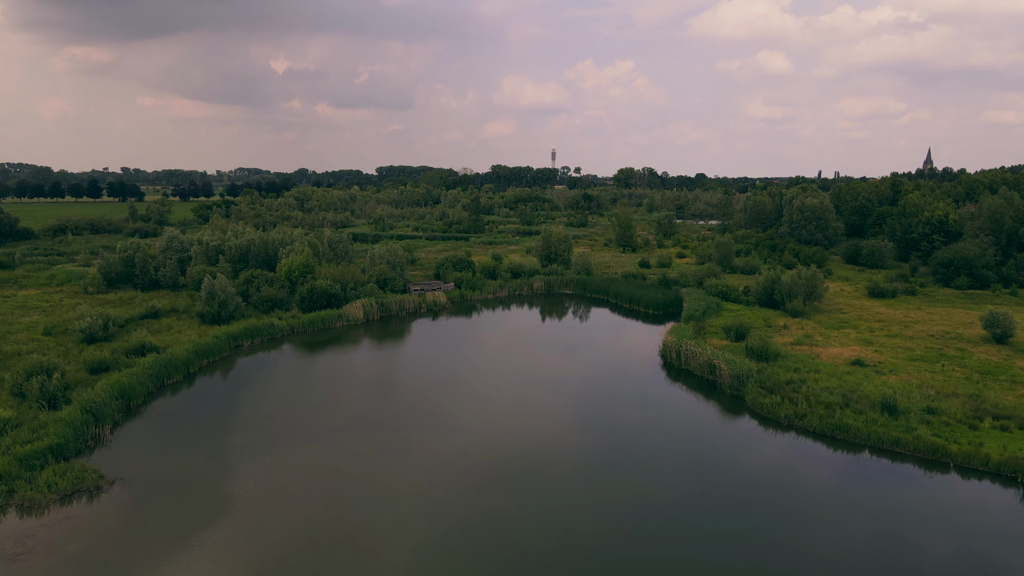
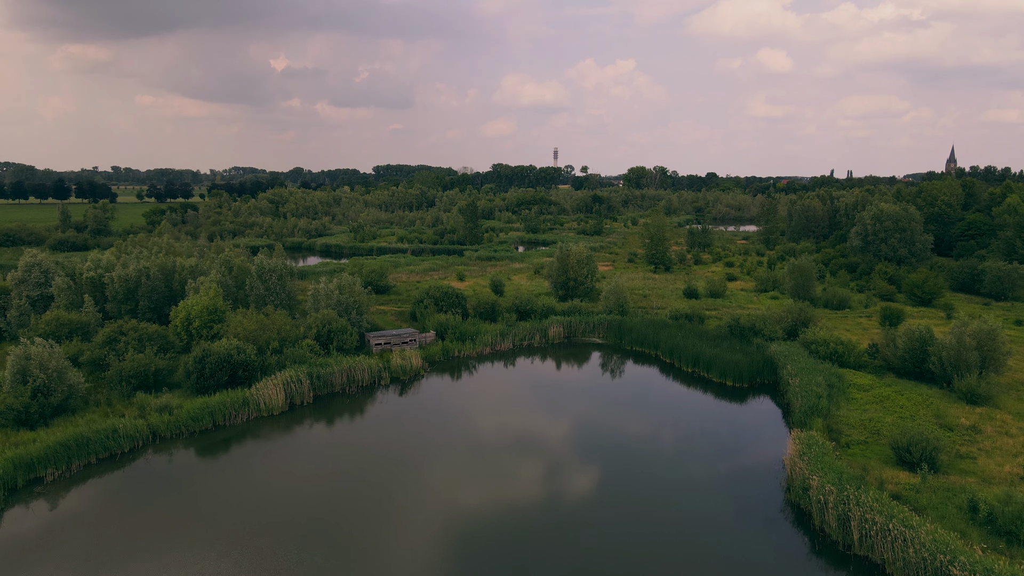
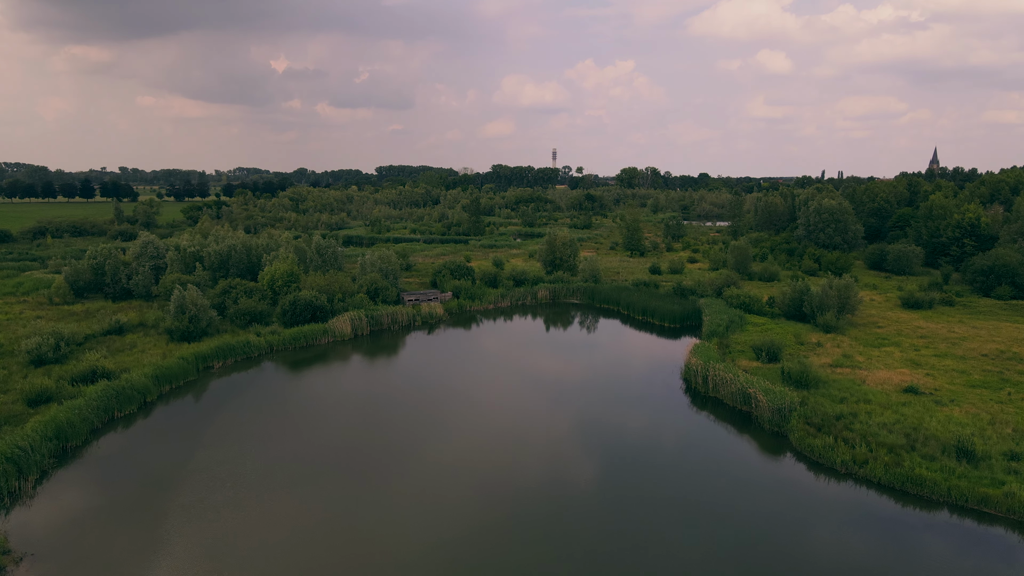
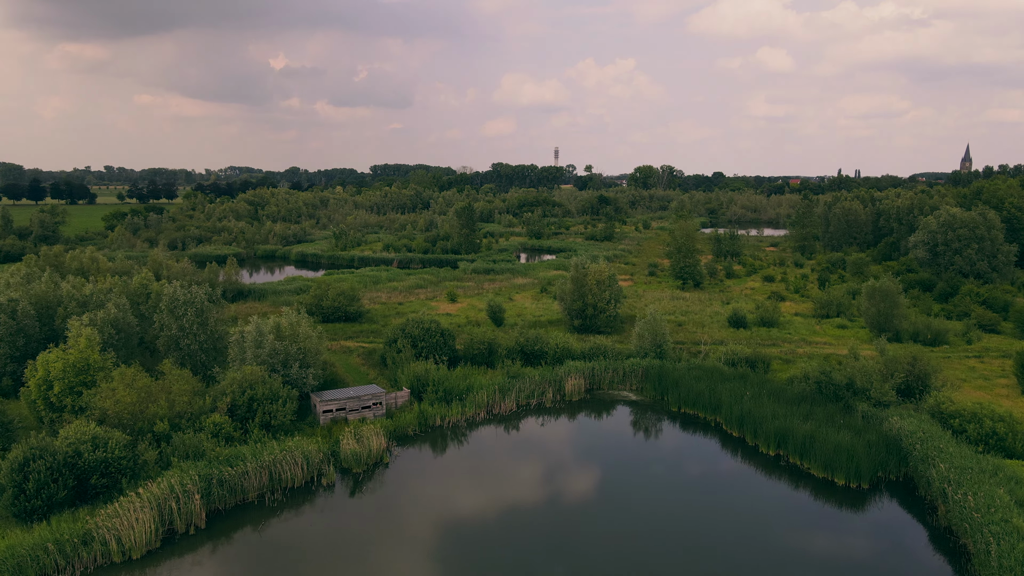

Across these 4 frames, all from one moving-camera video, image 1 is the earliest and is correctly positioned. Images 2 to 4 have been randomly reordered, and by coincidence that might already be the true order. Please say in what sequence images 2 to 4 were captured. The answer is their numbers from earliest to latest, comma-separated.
3, 2, 4
